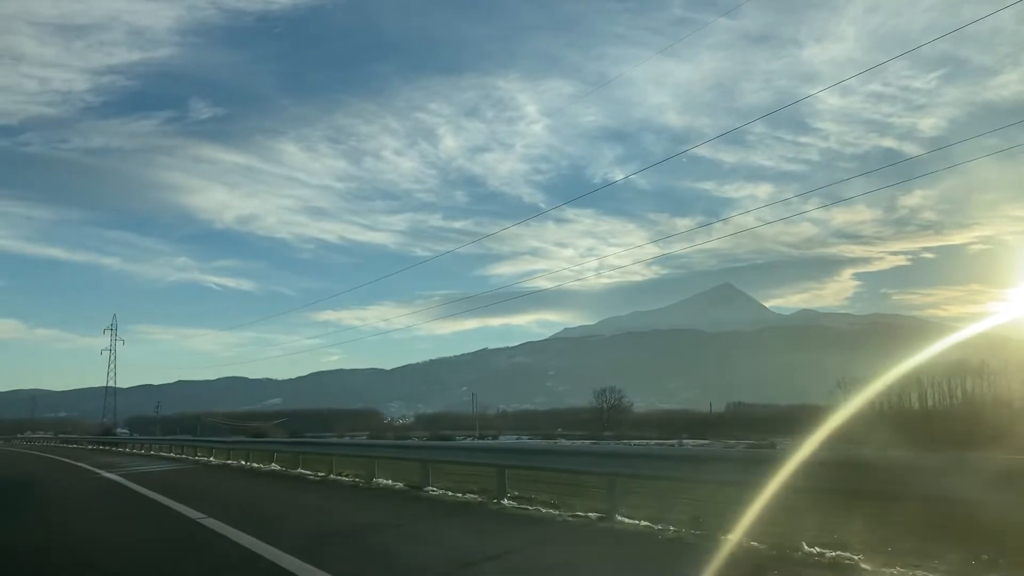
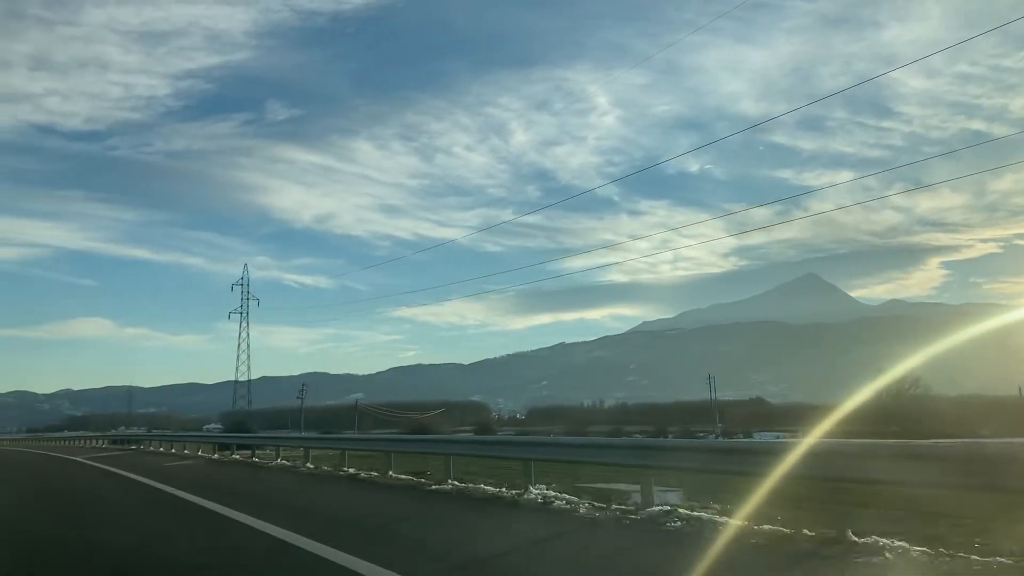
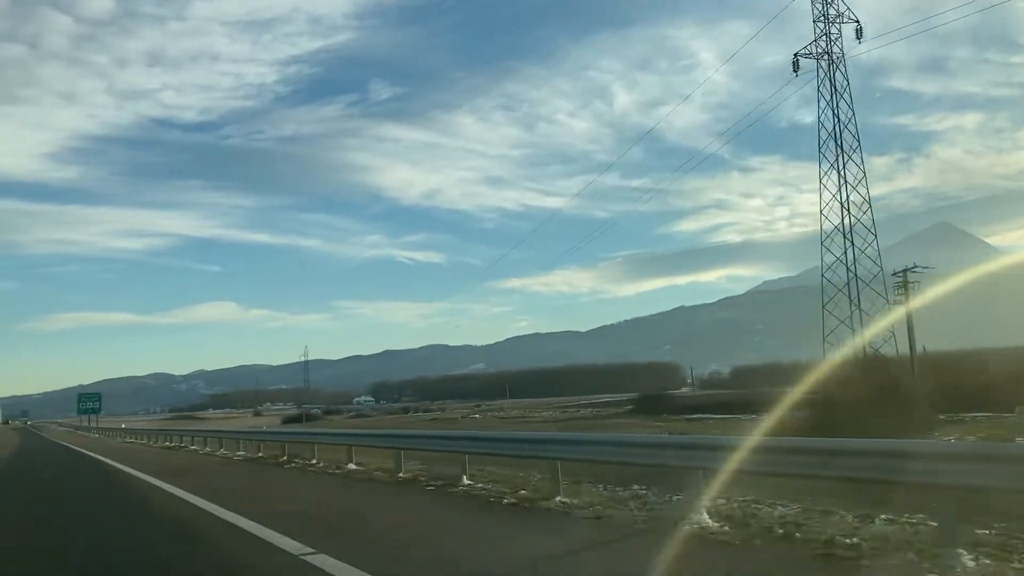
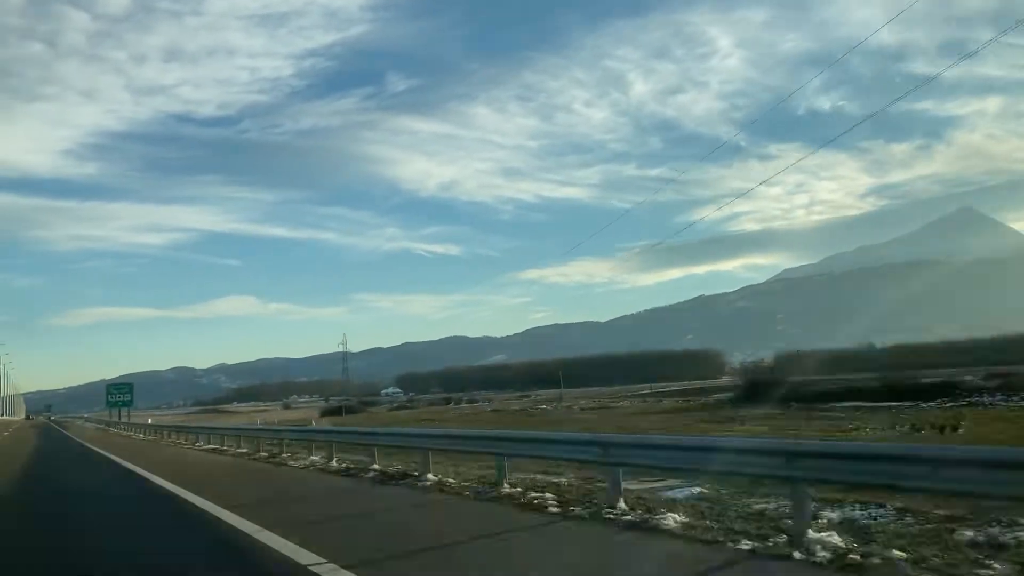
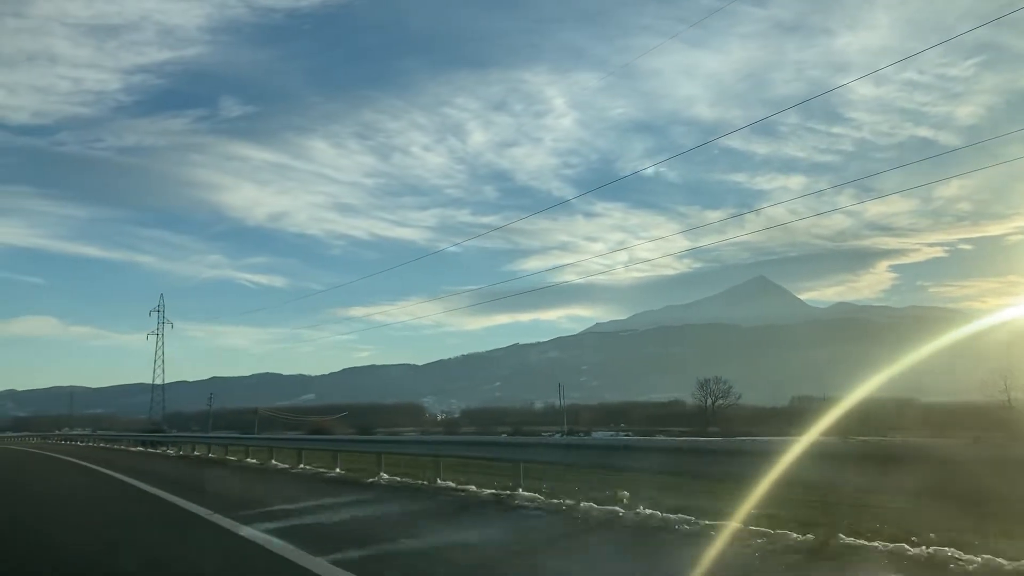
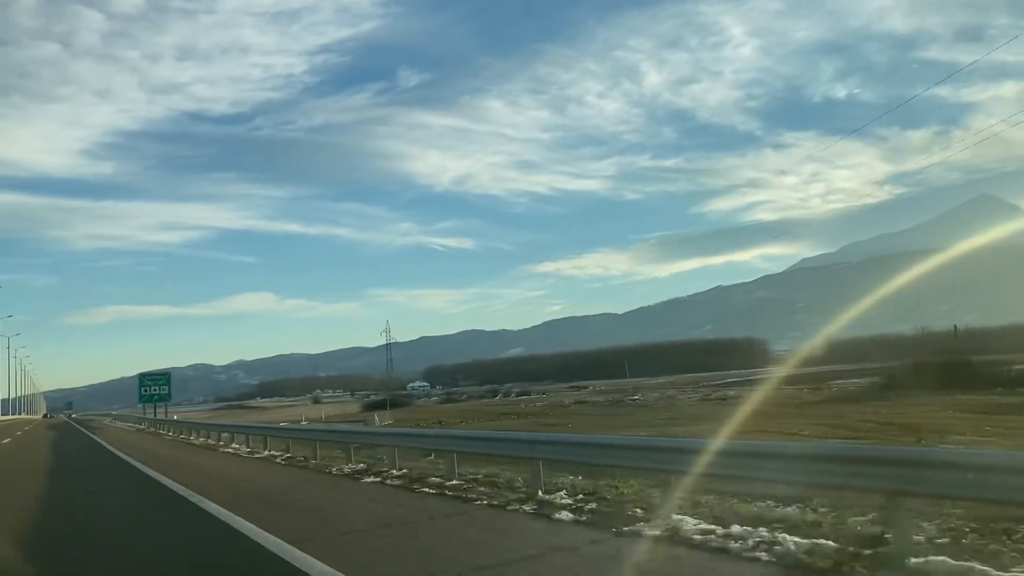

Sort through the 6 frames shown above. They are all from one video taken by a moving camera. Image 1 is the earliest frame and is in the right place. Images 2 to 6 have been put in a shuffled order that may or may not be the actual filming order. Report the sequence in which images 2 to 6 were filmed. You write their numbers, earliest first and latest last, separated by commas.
5, 2, 3, 4, 6
